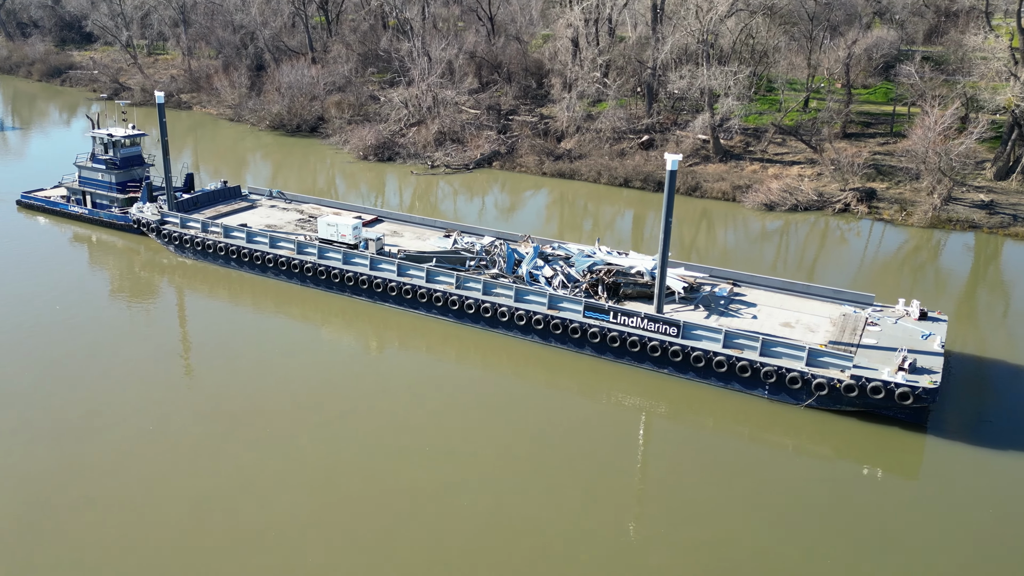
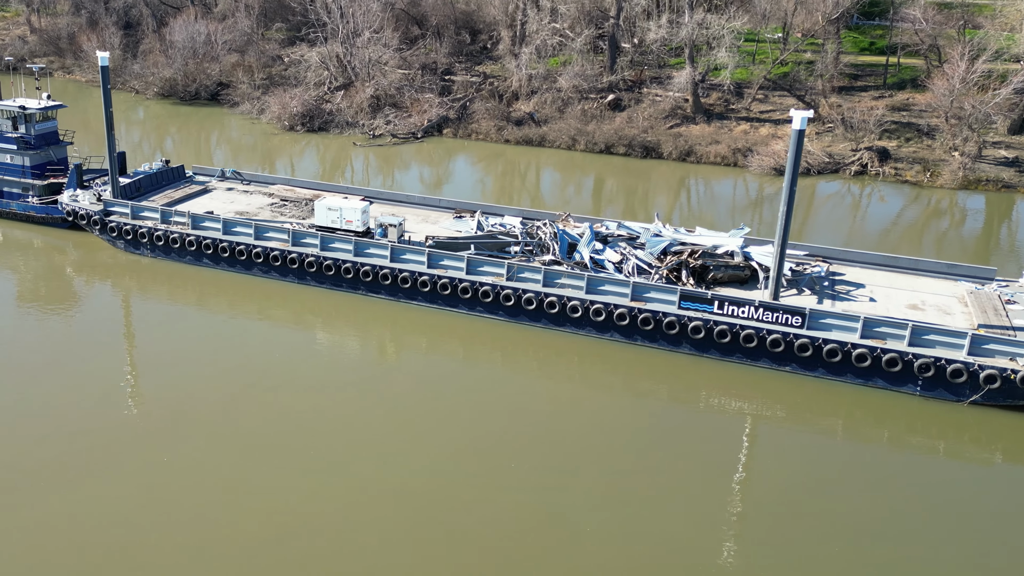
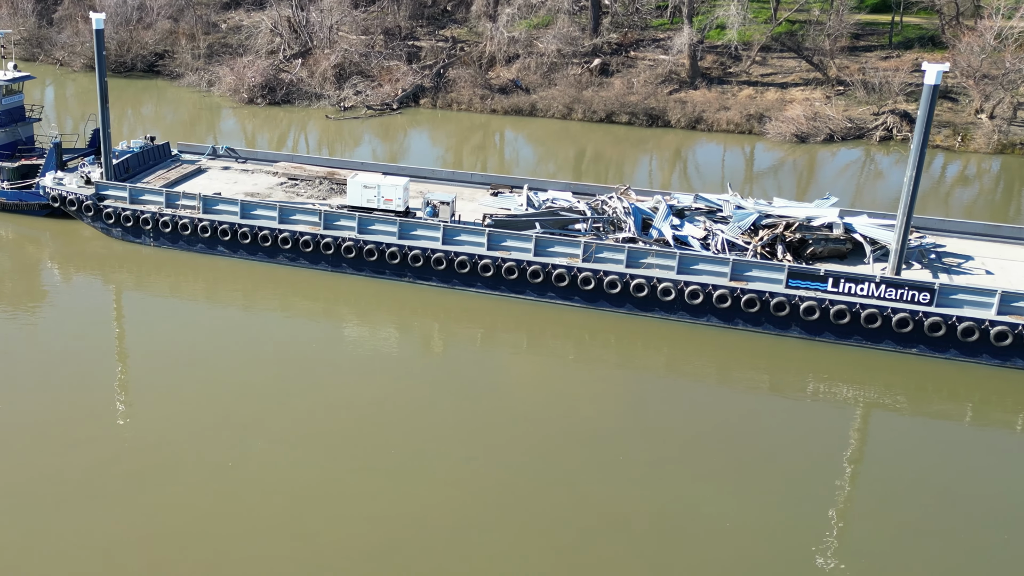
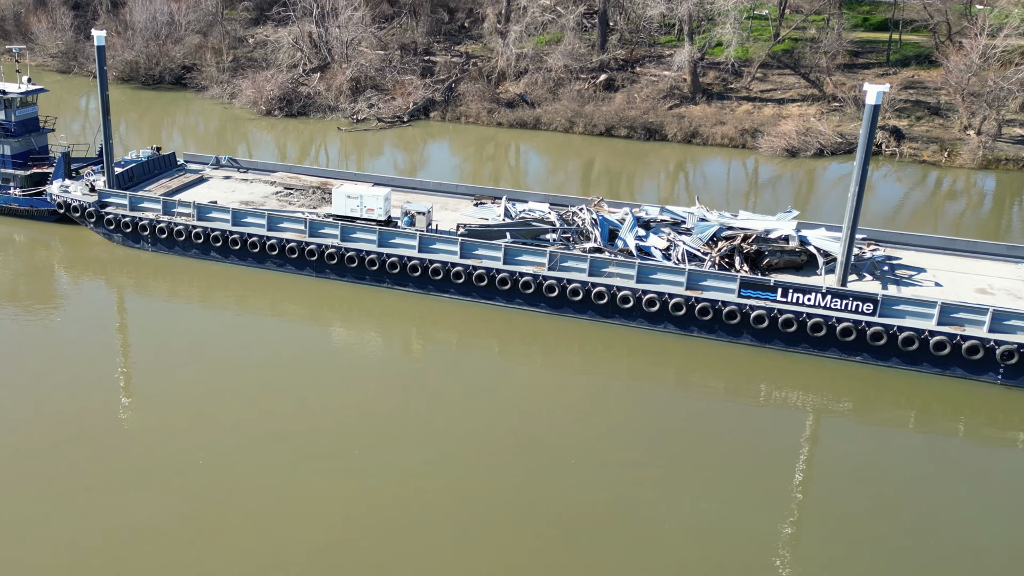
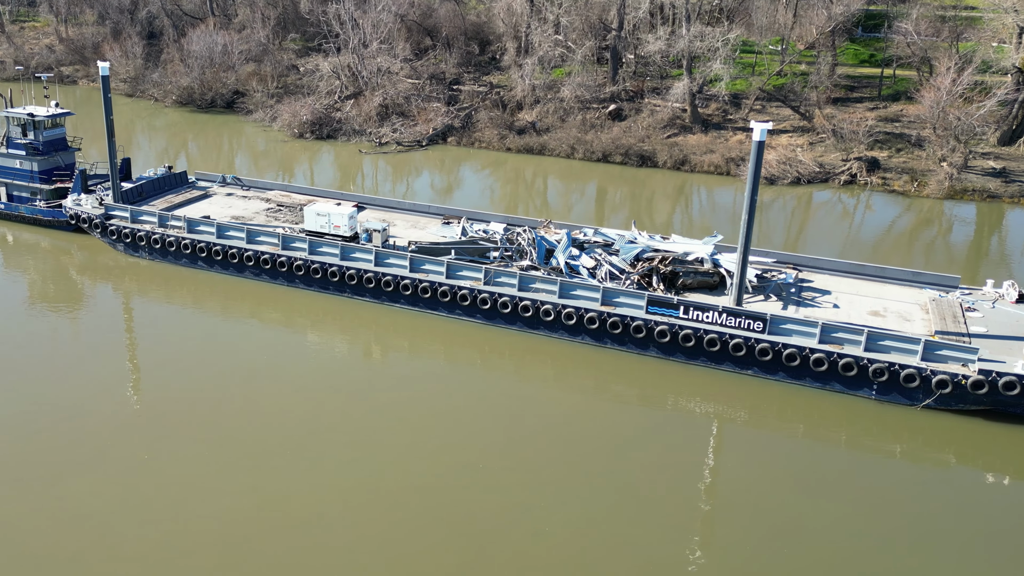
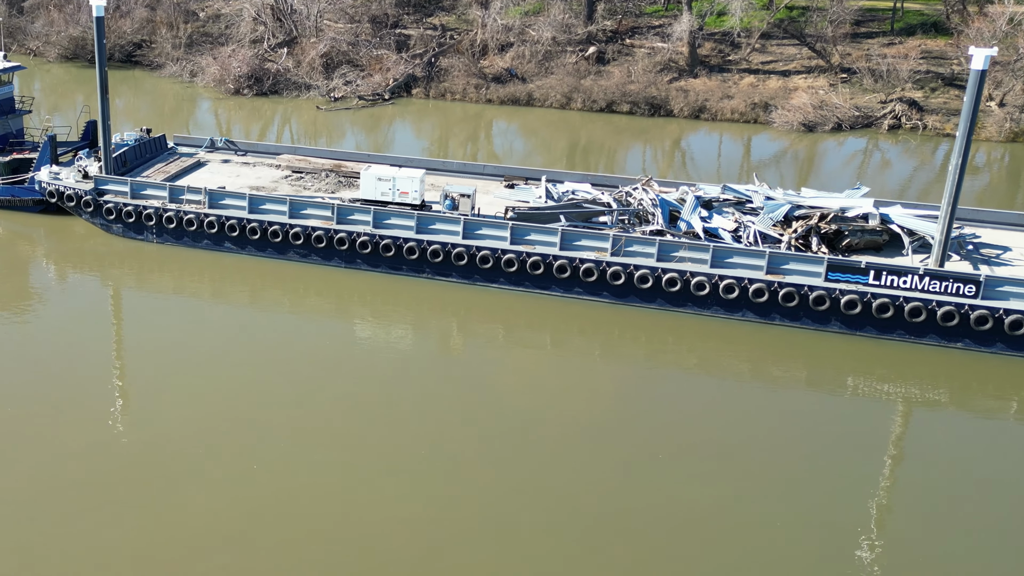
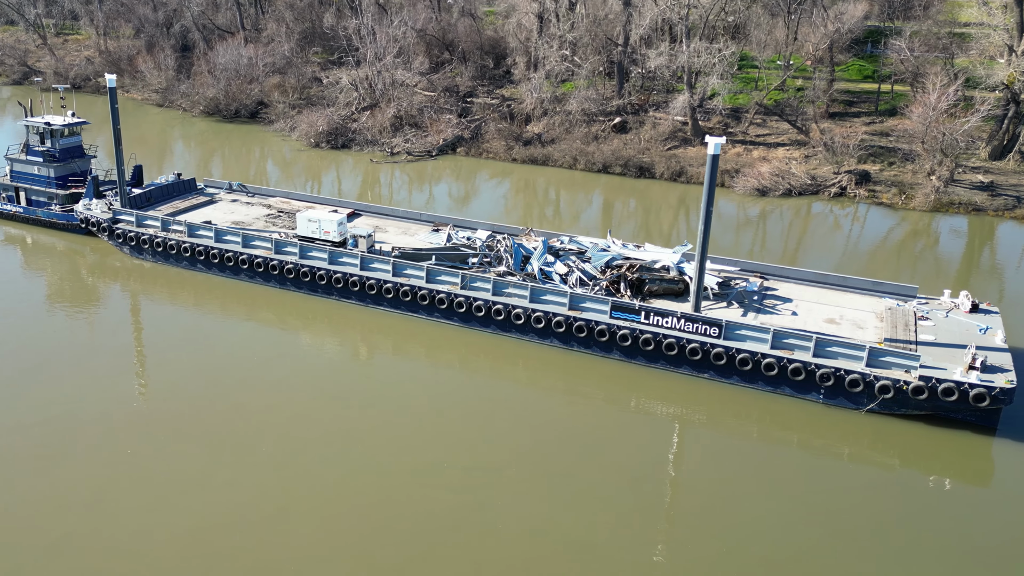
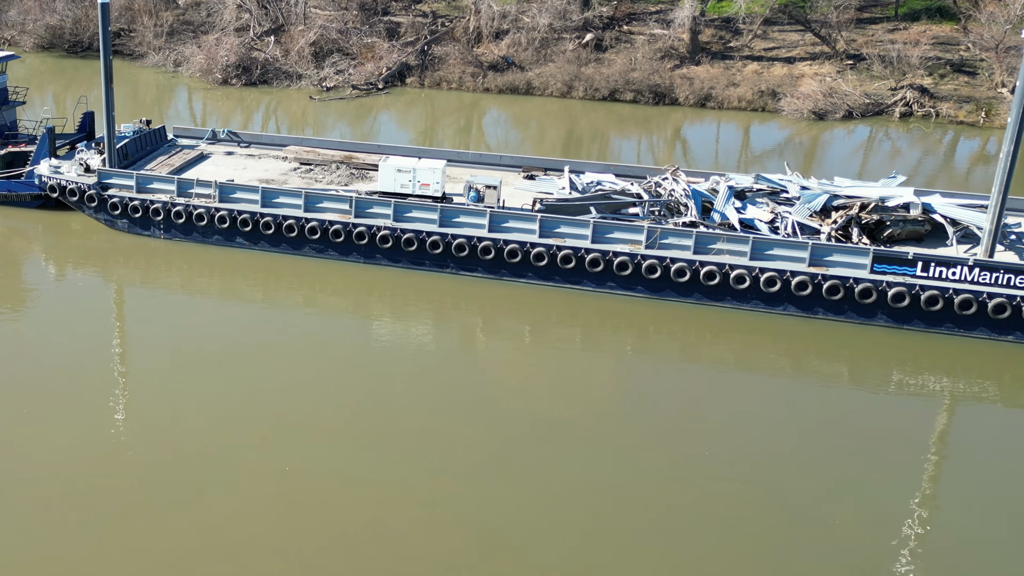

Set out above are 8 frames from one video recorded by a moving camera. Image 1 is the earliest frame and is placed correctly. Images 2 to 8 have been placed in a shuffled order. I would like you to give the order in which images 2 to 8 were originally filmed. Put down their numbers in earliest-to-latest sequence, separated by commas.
7, 5, 2, 4, 3, 6, 8
